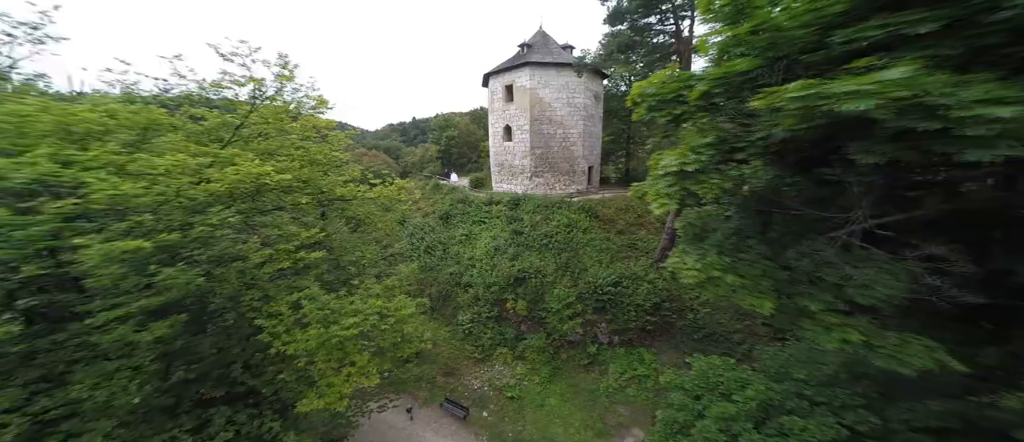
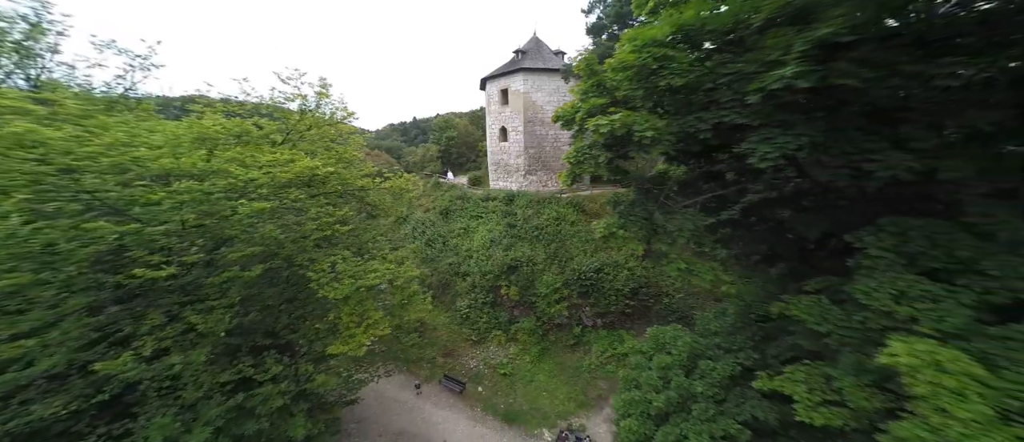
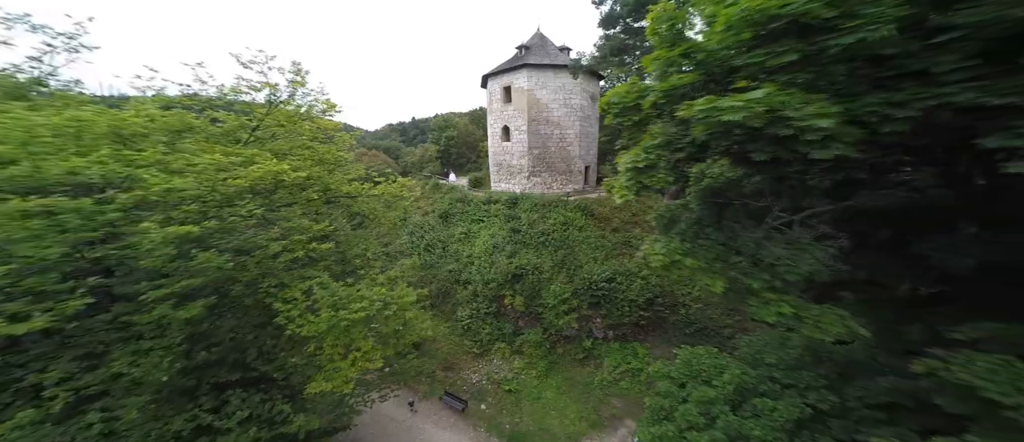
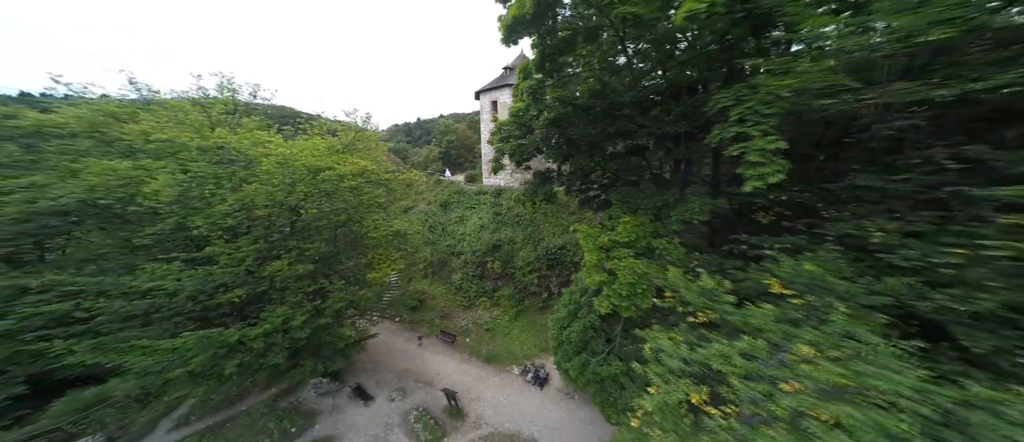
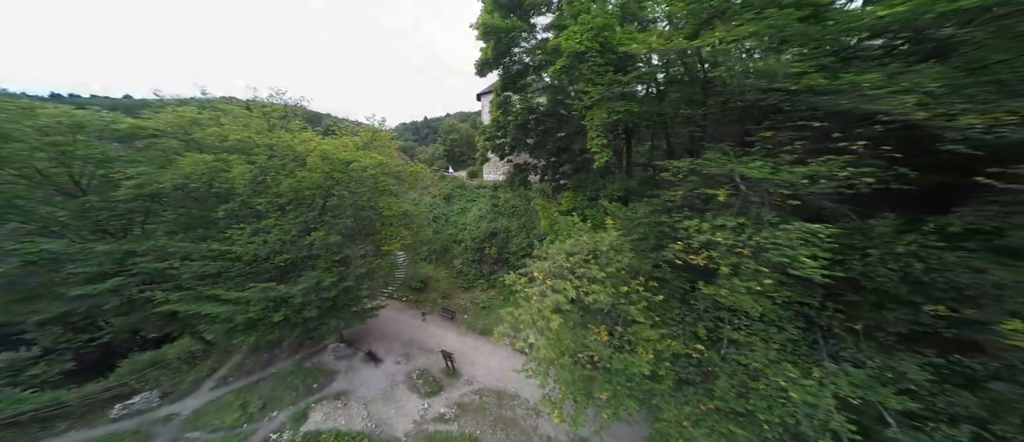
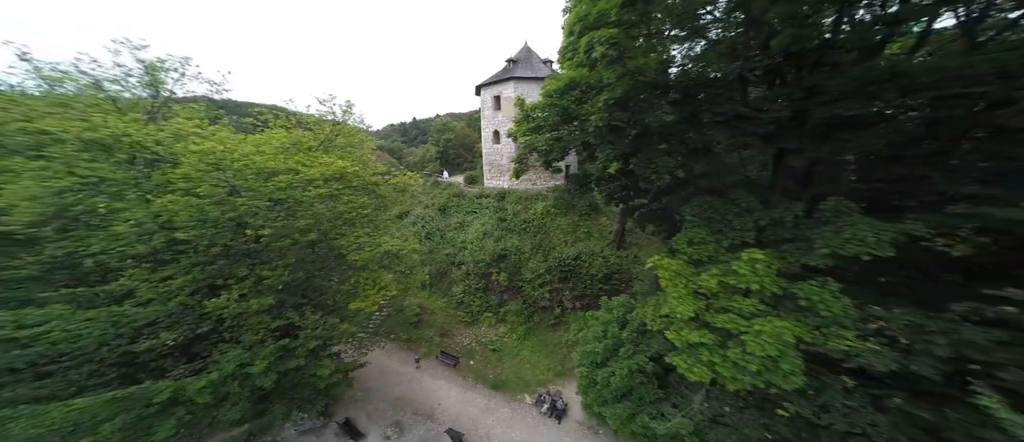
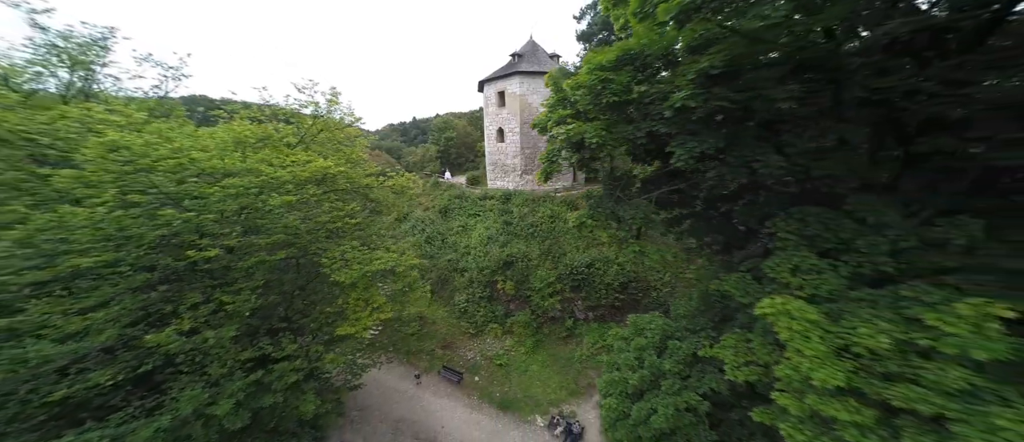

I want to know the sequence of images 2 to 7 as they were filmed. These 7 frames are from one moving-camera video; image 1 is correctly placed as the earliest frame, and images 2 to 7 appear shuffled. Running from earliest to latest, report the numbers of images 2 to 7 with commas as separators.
3, 2, 7, 6, 4, 5
